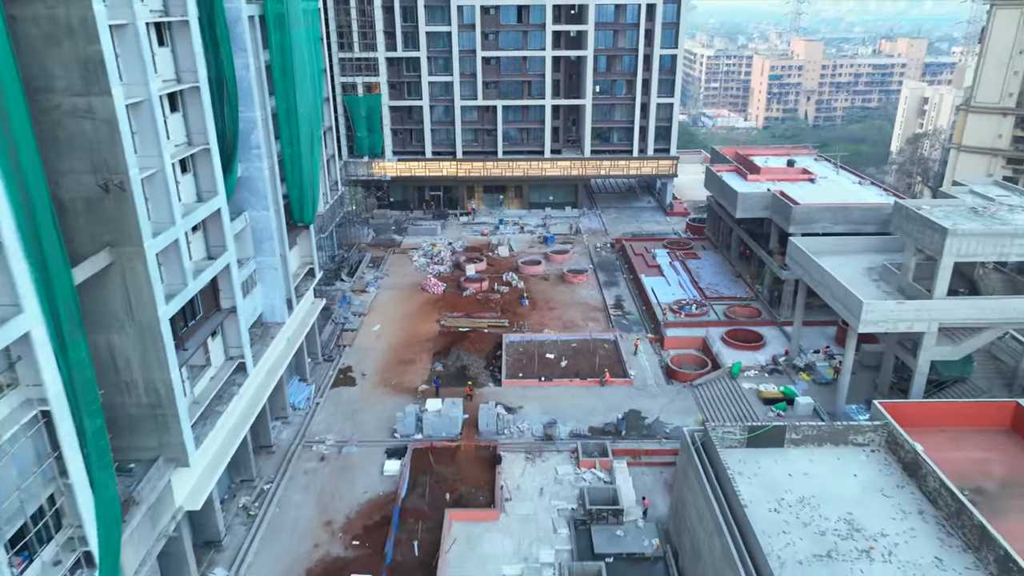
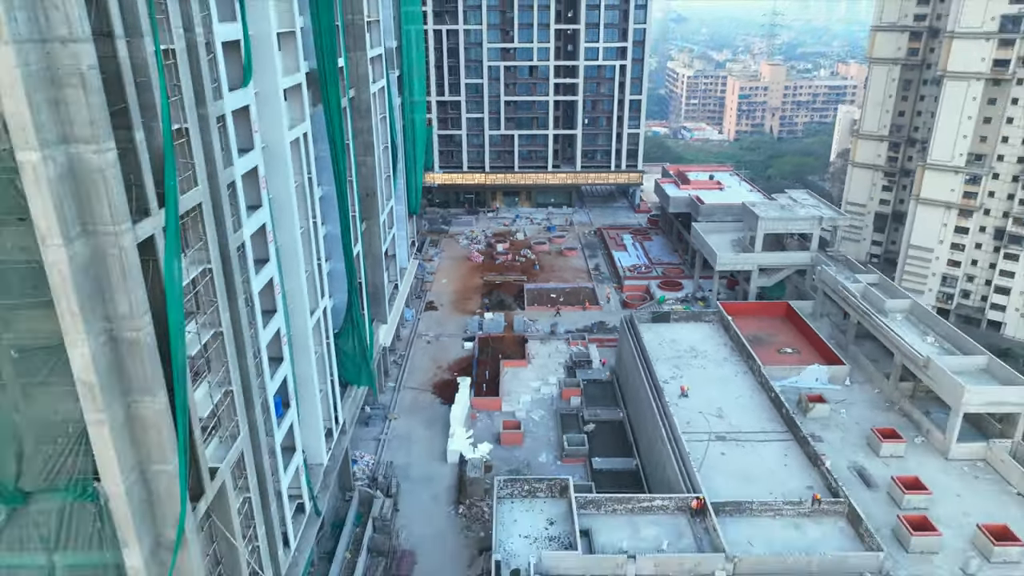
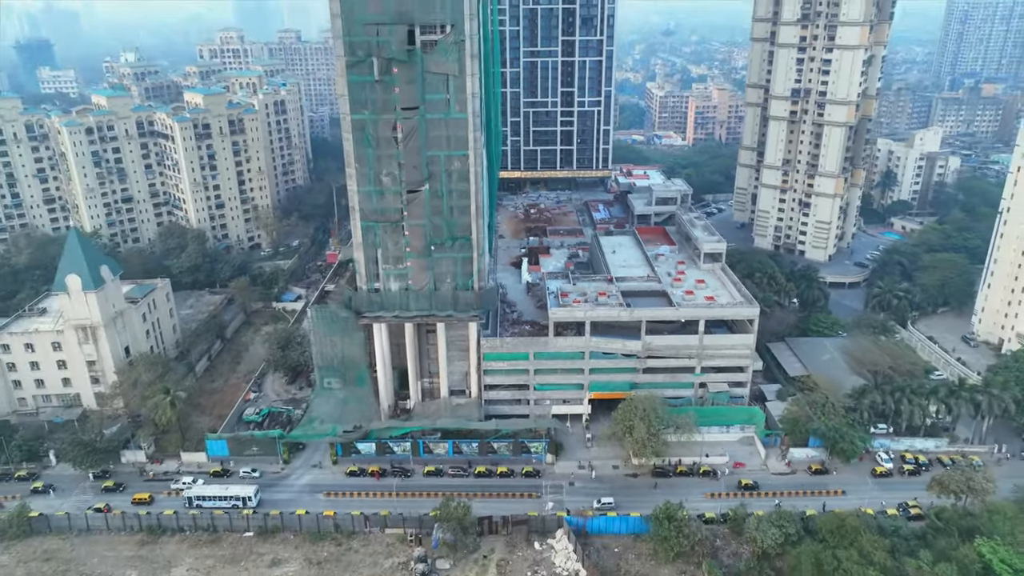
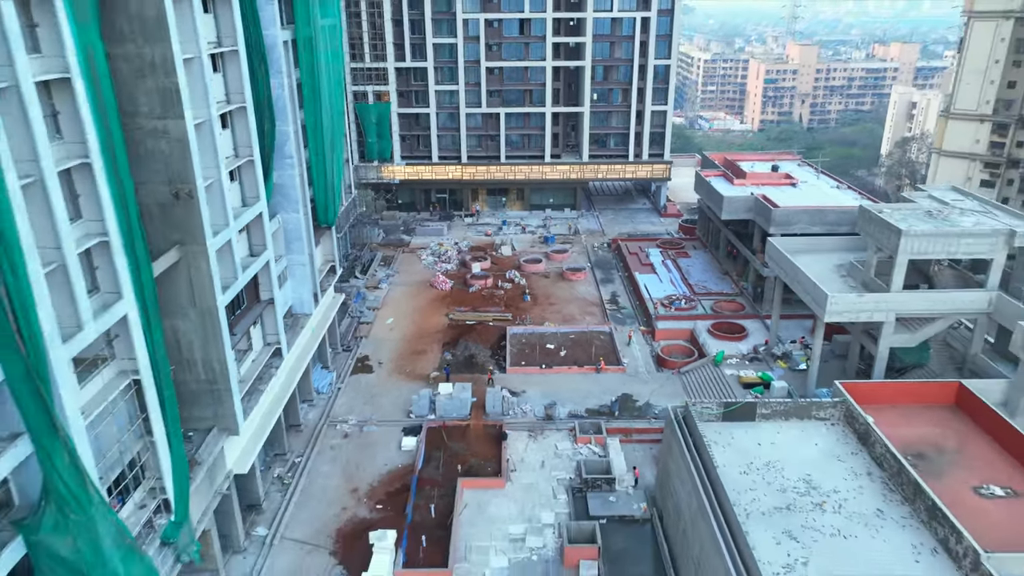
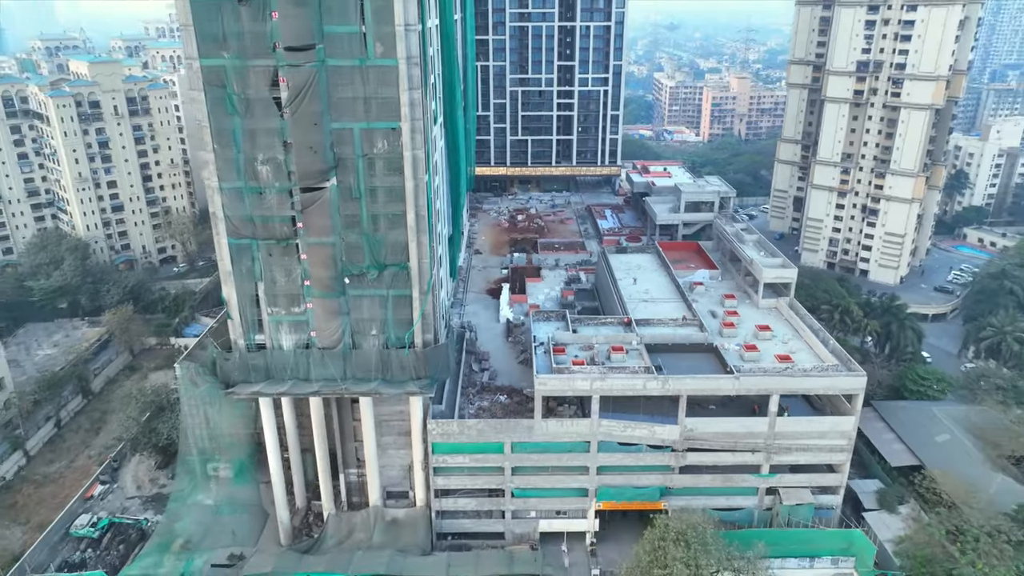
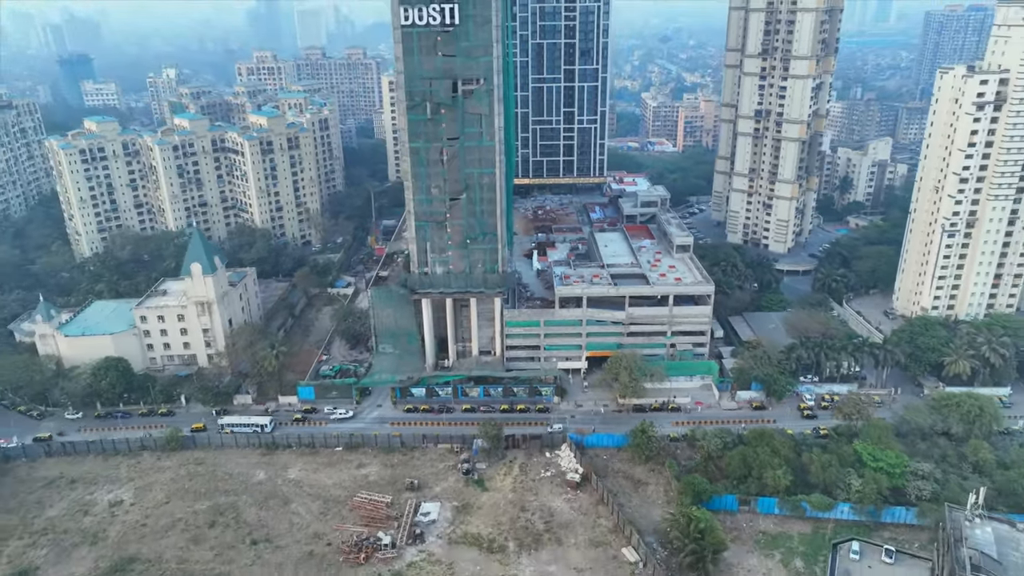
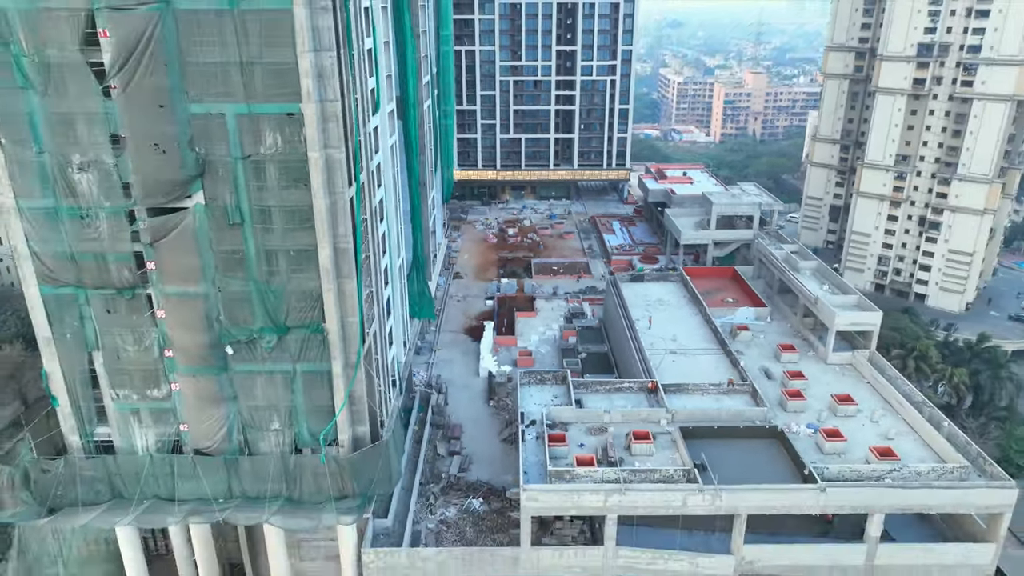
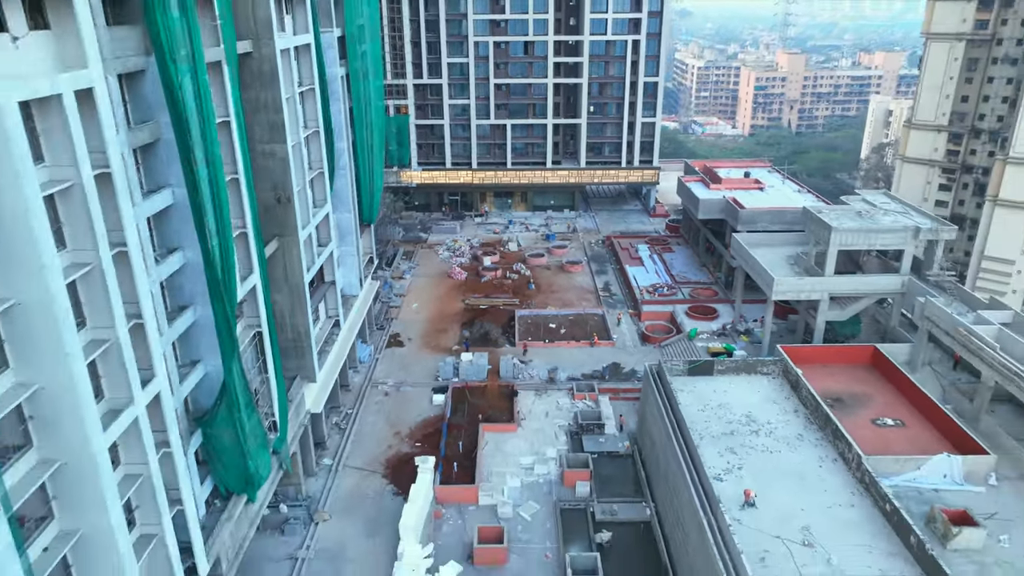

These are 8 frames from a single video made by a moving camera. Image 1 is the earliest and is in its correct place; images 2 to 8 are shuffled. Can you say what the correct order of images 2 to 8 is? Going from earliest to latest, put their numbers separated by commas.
4, 8, 2, 7, 5, 3, 6
